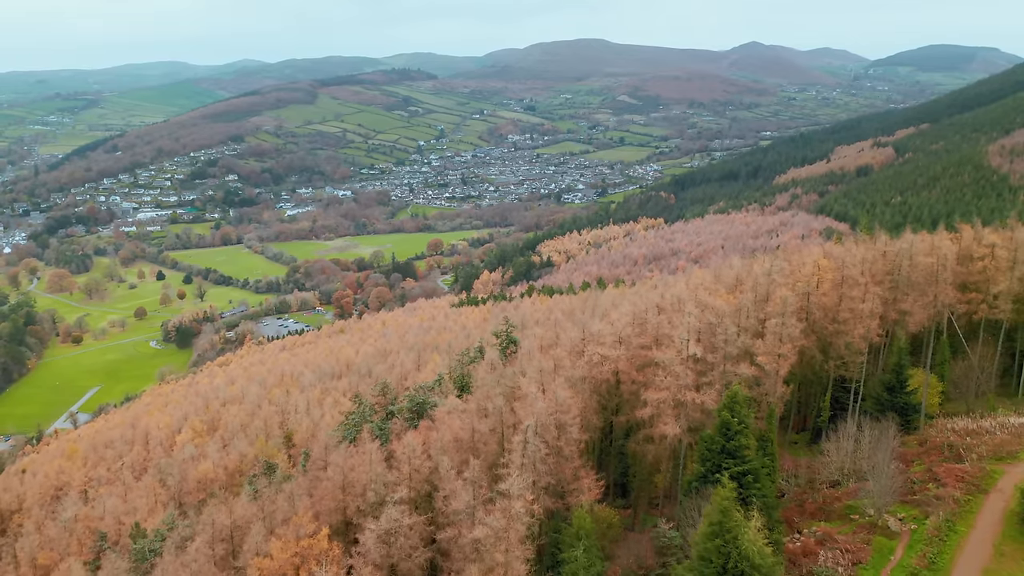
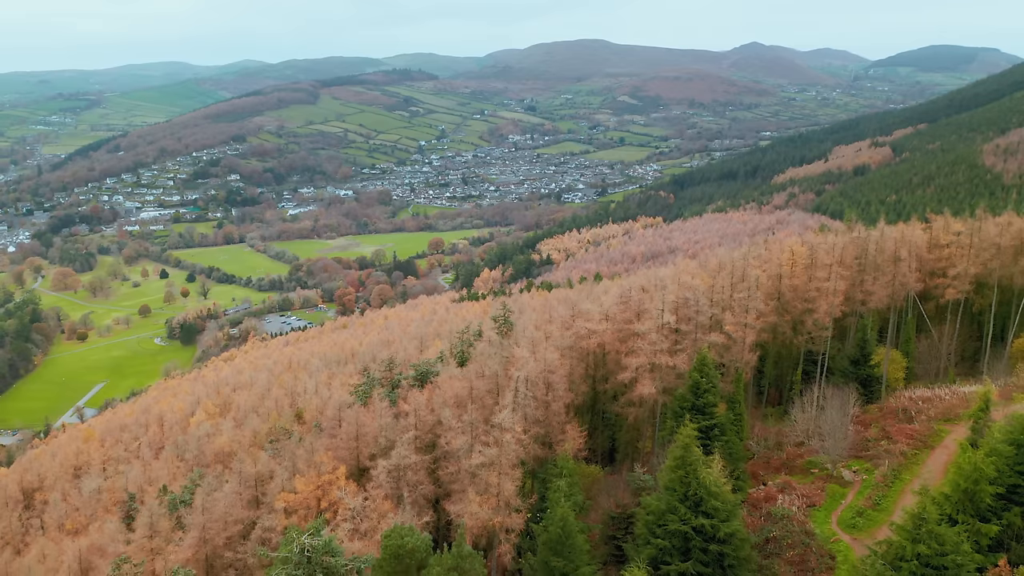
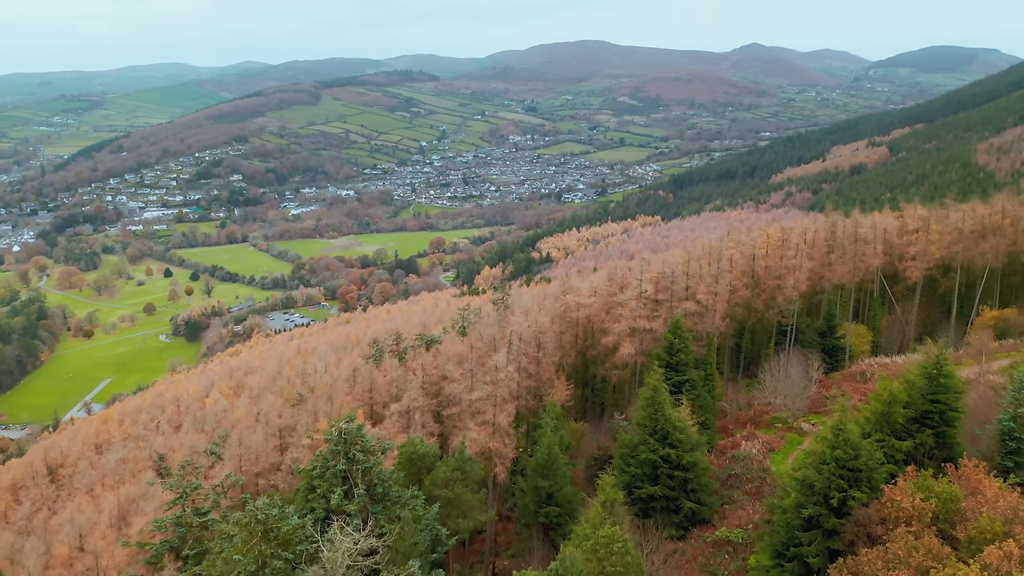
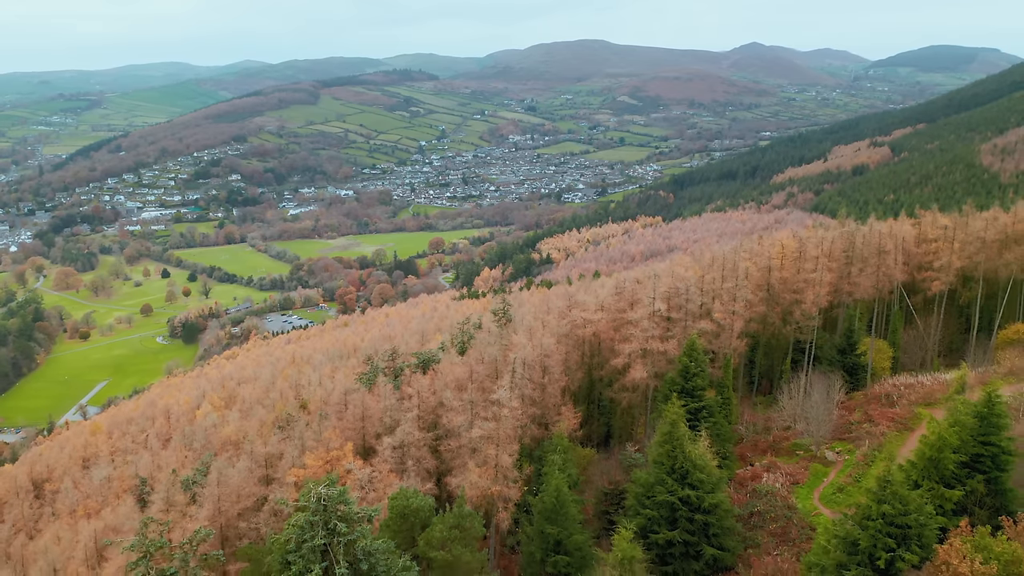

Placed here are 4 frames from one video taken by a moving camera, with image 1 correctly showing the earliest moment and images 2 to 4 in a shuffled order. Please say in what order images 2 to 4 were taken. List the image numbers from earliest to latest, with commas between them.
2, 4, 3
